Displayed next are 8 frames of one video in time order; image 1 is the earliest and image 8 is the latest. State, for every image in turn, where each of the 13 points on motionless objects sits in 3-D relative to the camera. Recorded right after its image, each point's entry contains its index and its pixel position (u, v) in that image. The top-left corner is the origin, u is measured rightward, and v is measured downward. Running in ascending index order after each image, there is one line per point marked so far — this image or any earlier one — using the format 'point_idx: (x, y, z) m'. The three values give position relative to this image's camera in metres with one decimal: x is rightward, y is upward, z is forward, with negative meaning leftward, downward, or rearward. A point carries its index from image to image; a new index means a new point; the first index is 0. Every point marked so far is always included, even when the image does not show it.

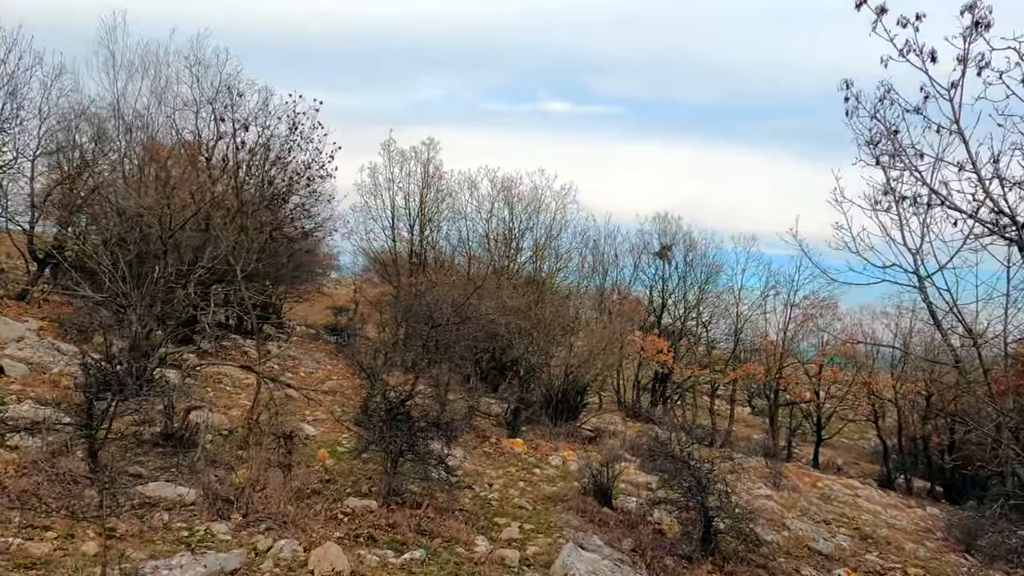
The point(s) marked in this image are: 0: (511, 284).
0: (0.0, +0.1, +18.6) m
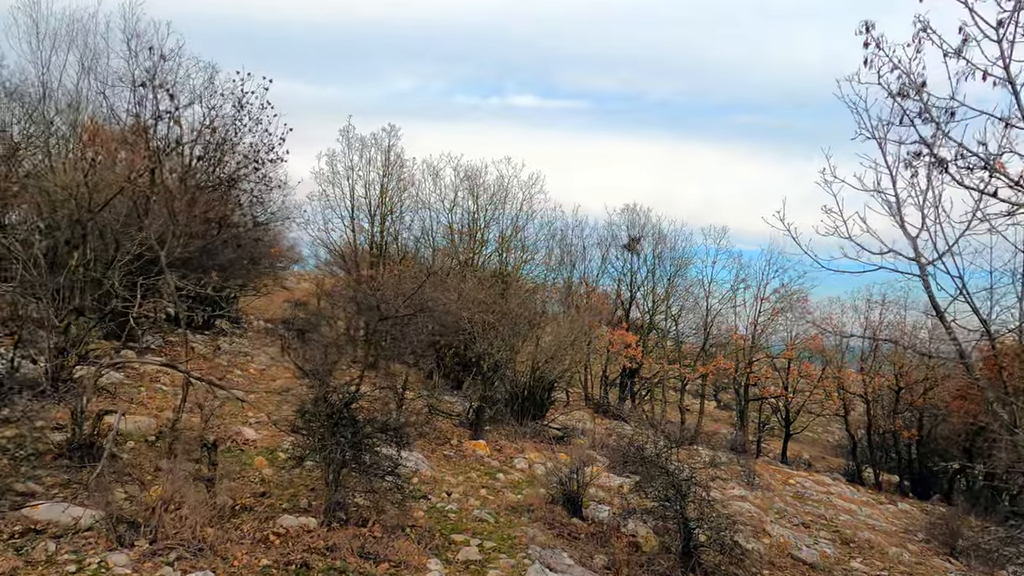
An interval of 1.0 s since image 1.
0: (-0.8, +0.2, +17.8) m
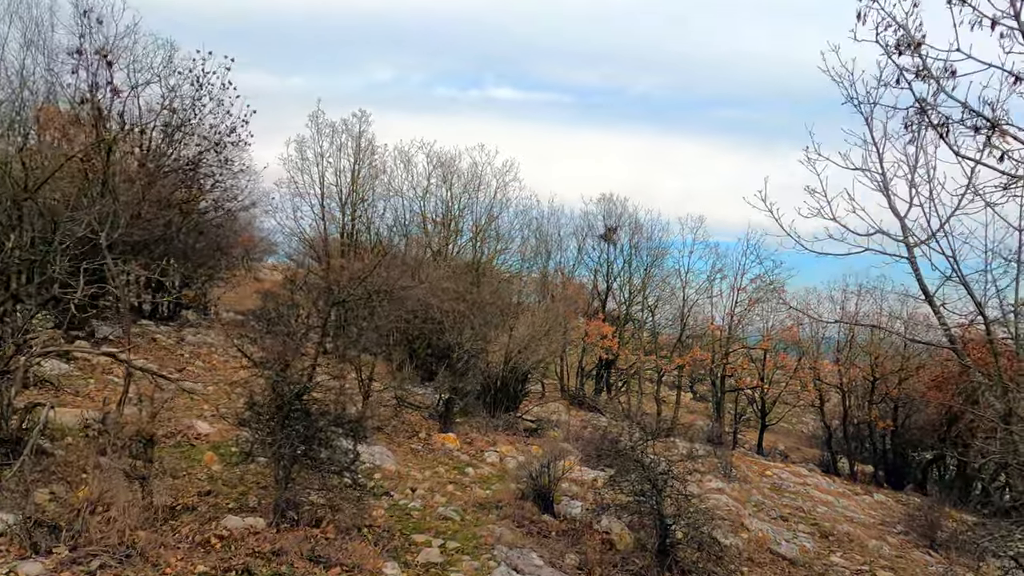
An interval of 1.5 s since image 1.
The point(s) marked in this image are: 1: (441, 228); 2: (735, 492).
0: (-1.4, +0.5, +17.4) m
1: (-1.8, +1.5, +19.7) m
2: (+3.3, -3.0, +11.4) m
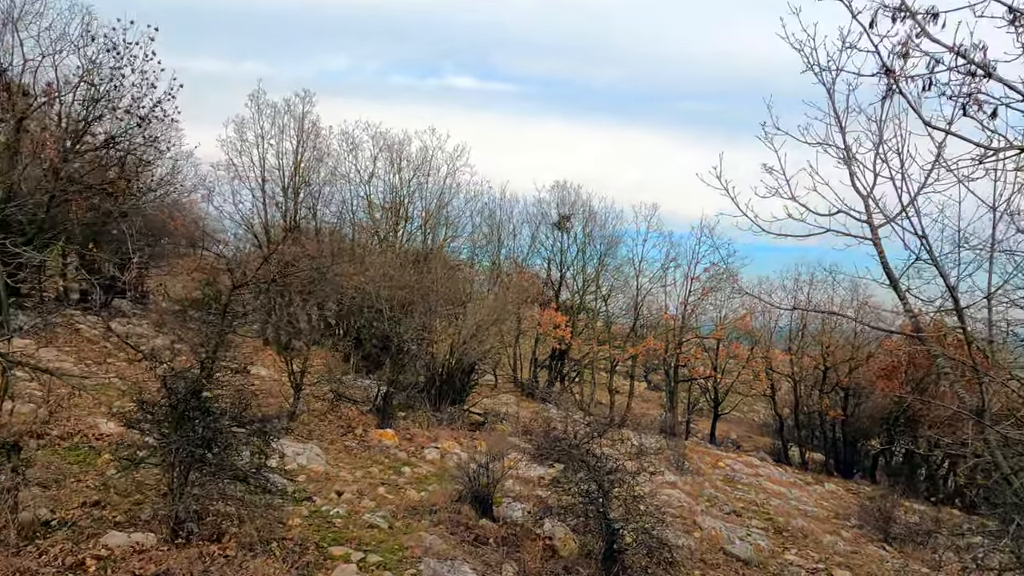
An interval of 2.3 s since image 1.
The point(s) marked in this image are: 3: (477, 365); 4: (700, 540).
0: (-2.5, +0.7, +16.8) m
1: (-3.0, +1.8, +19.0) m
2: (+2.5, -2.8, +11.1) m
3: (-0.7, -1.4, +13.5) m
4: (+1.8, -2.4, +7.3) m
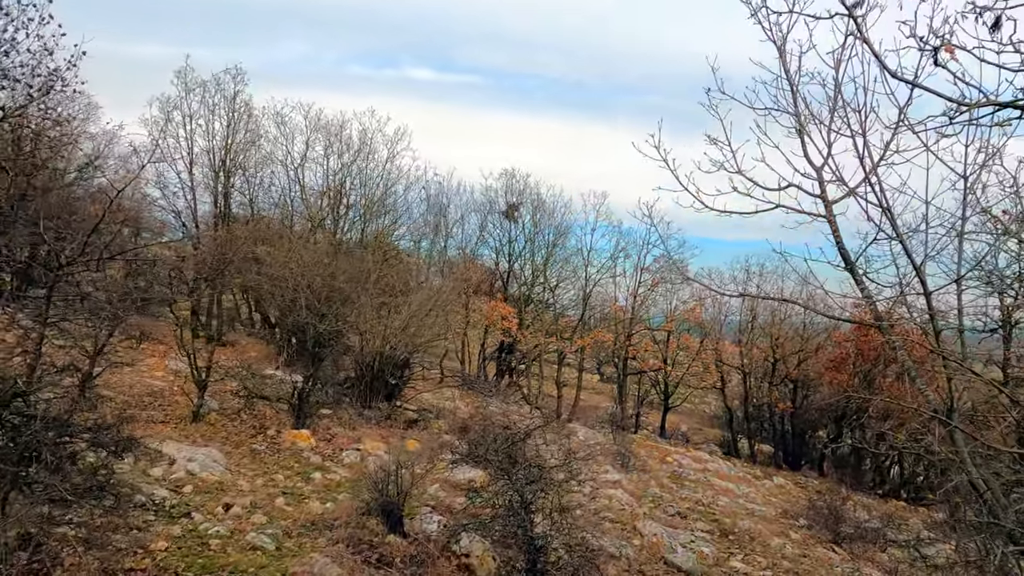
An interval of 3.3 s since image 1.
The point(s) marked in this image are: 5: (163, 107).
0: (-3.7, +0.9, +15.9) m
1: (-4.3, +2.0, +18.1) m
2: (+1.6, -2.7, +10.5) m
3: (-1.7, -1.2, +12.7) m
4: (+1.1, -2.3, +6.7) m
5: (-8.0, +4.2, +17.7) m
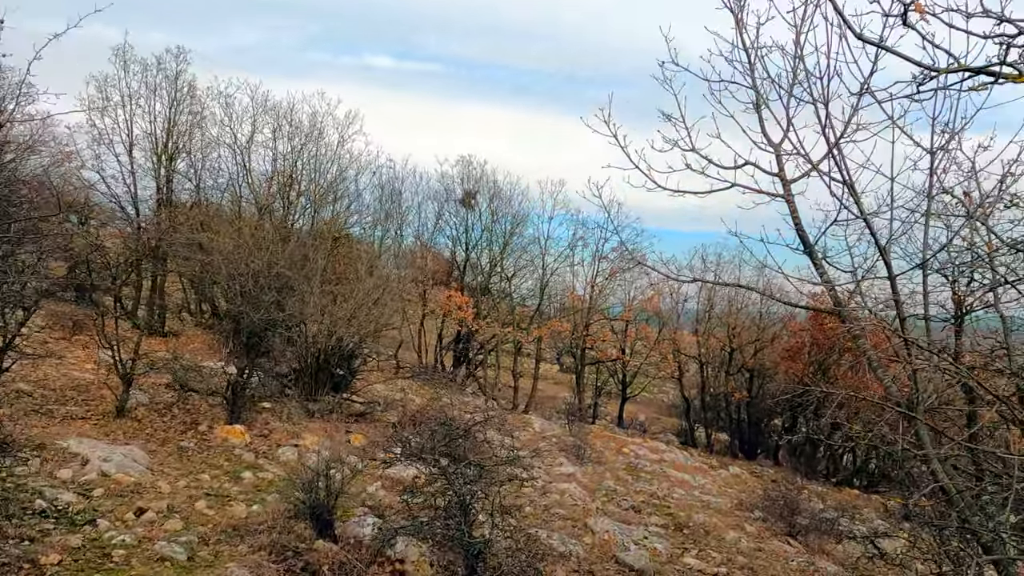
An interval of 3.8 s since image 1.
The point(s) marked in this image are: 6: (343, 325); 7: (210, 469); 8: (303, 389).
0: (-4.6, +1.2, +15.3) m
1: (-5.3, +2.3, +17.5) m
2: (+1.0, -2.5, +10.2) m
3: (-2.4, -1.0, +12.3) m
4: (+0.6, -2.2, +6.4) m
5: (-9.0, +4.4, +16.9) m
6: (-2.5, -0.6, +11.7) m
7: (-2.5, -1.5, +6.3) m
8: (-3.1, -1.5, +11.5) m
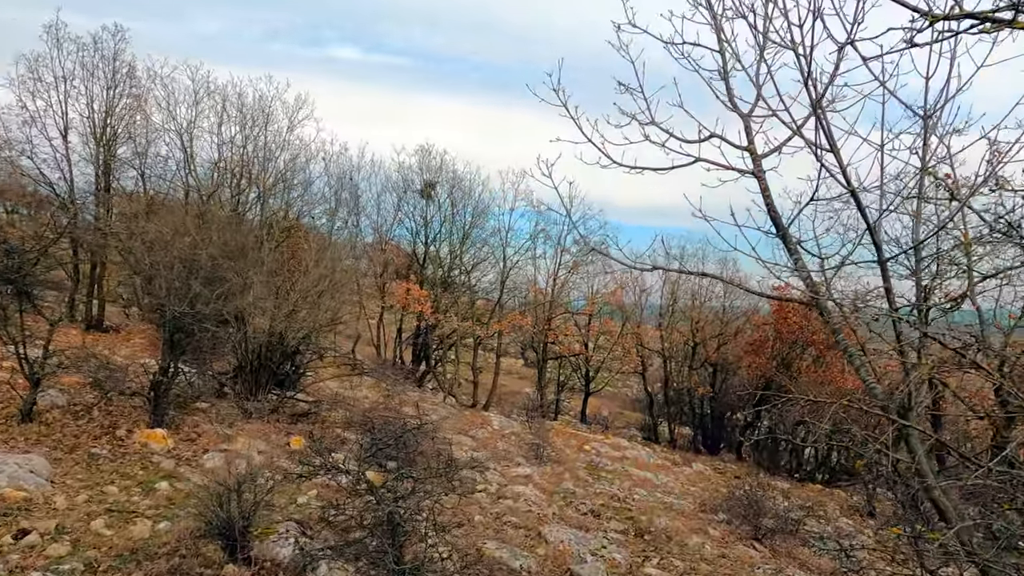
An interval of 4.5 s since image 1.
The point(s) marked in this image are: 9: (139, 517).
0: (-5.4, +1.3, +14.5) m
1: (-6.2, +2.5, +16.7) m
2: (+0.4, -2.4, +9.7) m
3: (-3.1, -0.9, +11.6) m
4: (+0.2, -2.1, +5.9) m
5: (-9.9, +4.6, +15.9) m
6: (-3.2, -0.4, +11.0) m
7: (-2.9, -1.4, +5.7) m
8: (-3.7, -1.4, +10.8) m
9: (-2.3, -1.5, +4.9) m
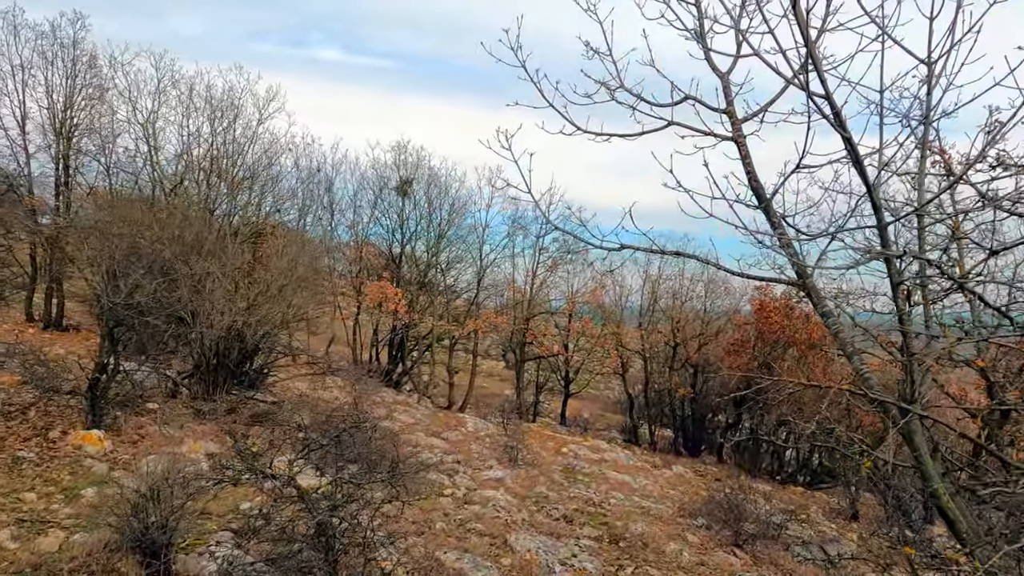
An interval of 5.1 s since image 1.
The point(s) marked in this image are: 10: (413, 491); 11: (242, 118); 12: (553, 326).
0: (-5.9, +1.4, +14.0) m
1: (-6.7, +2.5, +16.1) m
2: (0.0, -2.4, +9.3) m
3: (-3.5, -0.8, +11.1) m
4: (0.0, -2.0, +5.5) m
5: (-10.3, +4.6, +15.2) m
6: (-3.6, -0.4, +10.5) m
7: (-3.1, -1.3, +5.2) m
8: (-4.1, -1.3, +10.3) m
9: (-2.6, -1.4, +4.4) m
10: (-0.6, -1.4, +5.6) m
11: (-5.8, +3.6, +16.6) m
12: (+1.0, -0.9, +19.3) m
